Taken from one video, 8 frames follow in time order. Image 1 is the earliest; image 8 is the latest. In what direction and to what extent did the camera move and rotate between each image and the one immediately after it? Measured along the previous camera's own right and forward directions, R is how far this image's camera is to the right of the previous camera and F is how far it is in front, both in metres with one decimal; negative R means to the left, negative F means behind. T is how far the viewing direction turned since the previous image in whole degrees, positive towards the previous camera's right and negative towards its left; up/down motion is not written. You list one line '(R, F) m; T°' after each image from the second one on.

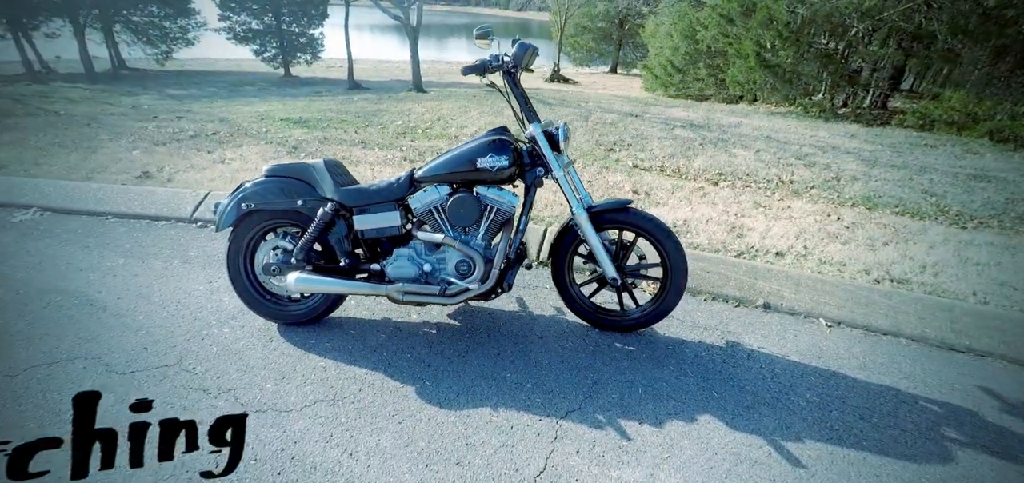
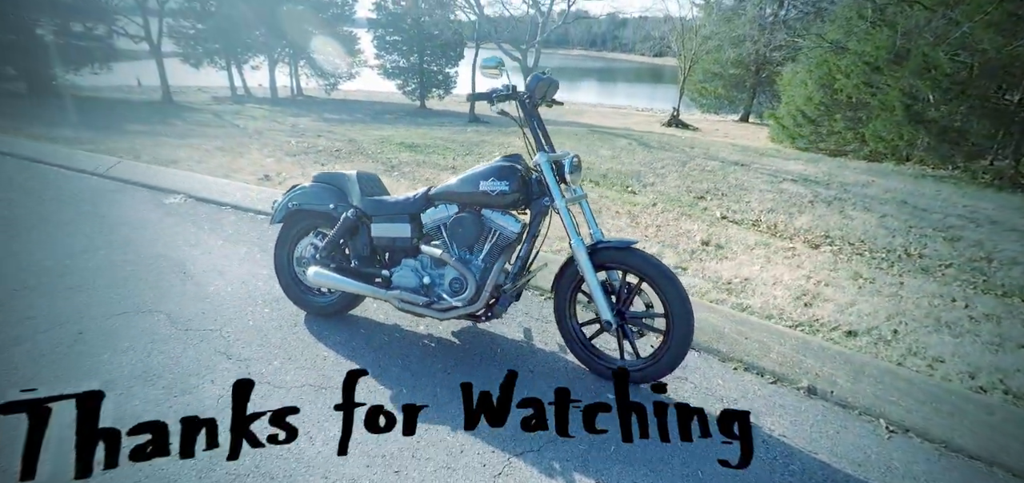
(+0.8, 0.0) m; -15°
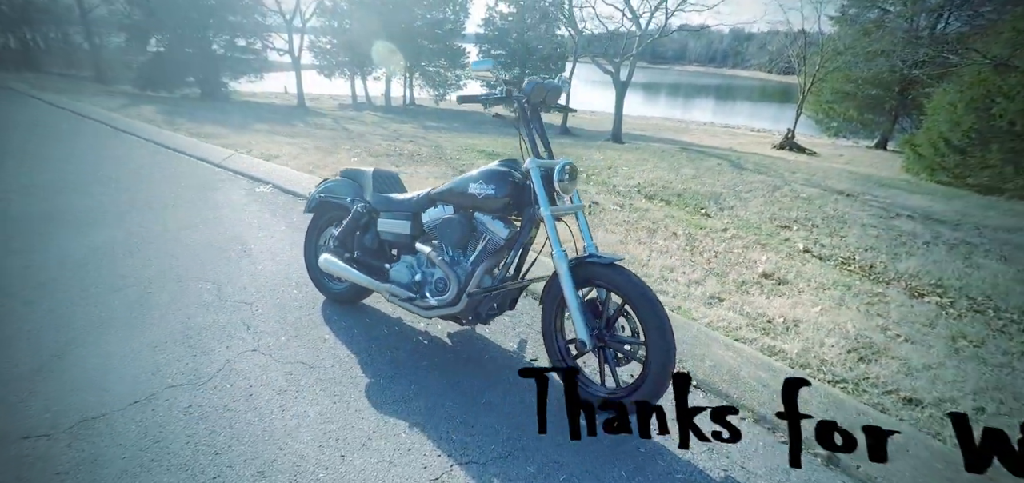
(+0.7, +0.1) m; -13°
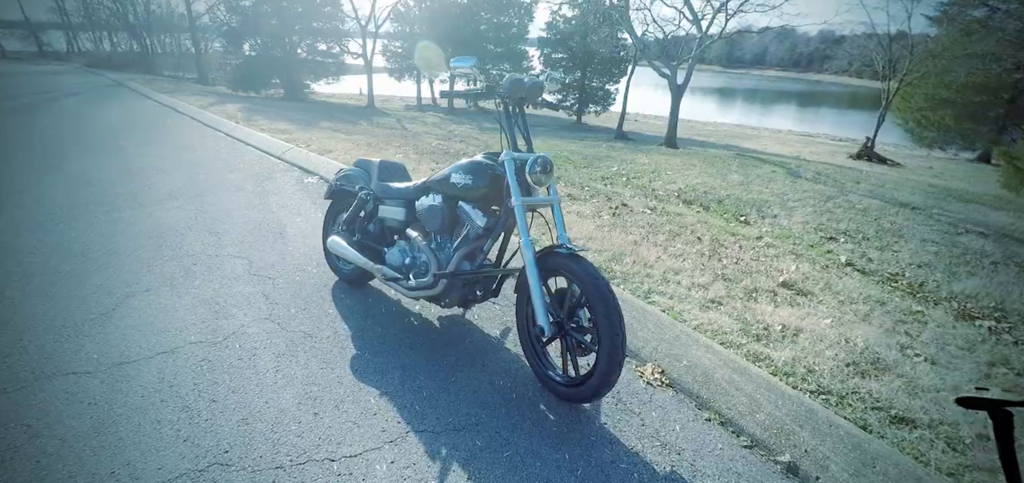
(+0.6, -0.1) m; -8°
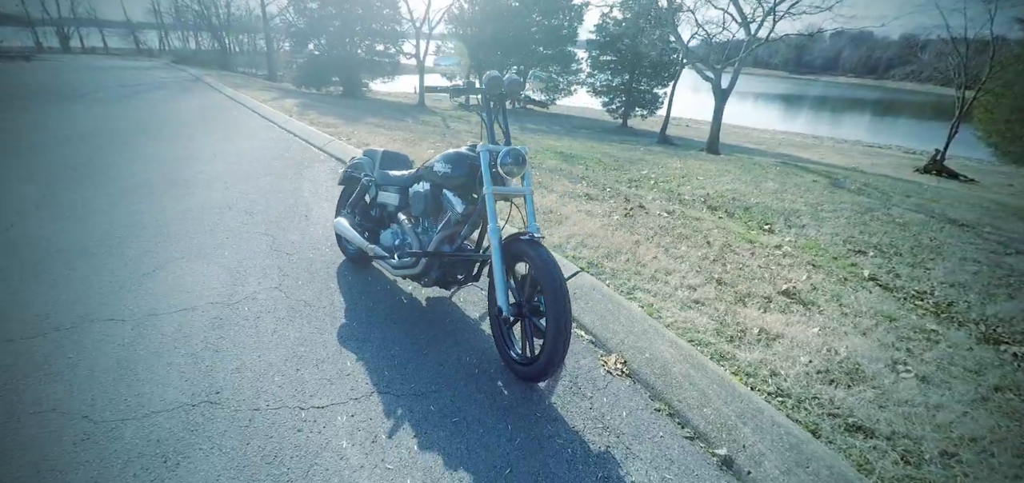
(+0.5, -0.1) m; -7°
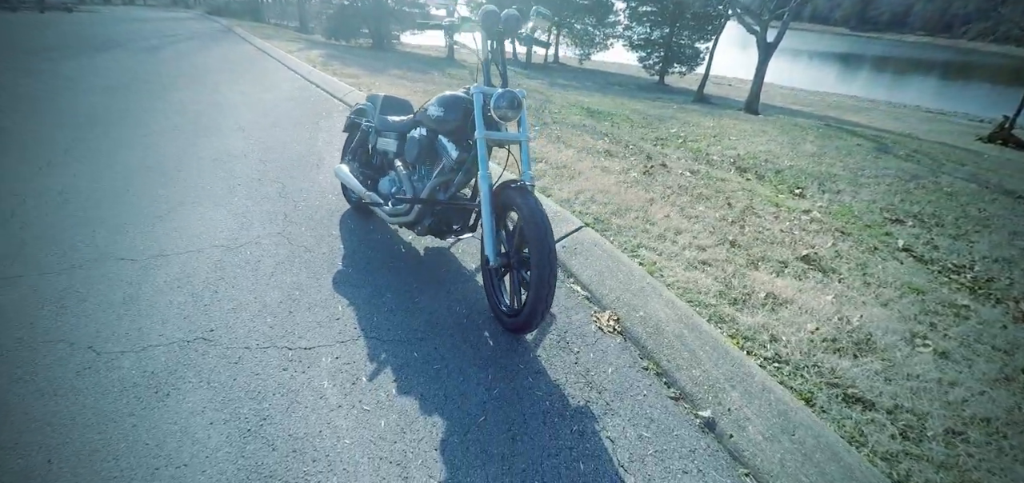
(+0.2, +0.1) m; -4°
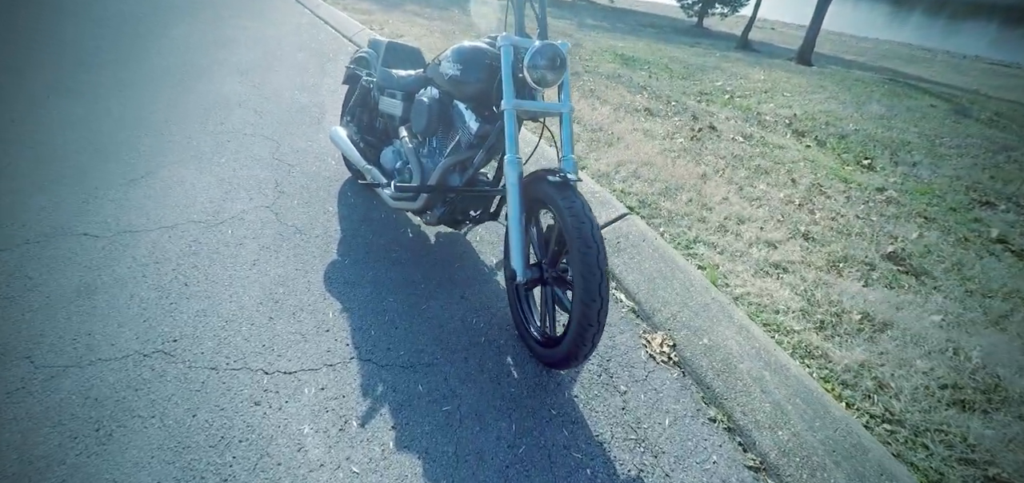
(-0.1, +0.7) m; -2°
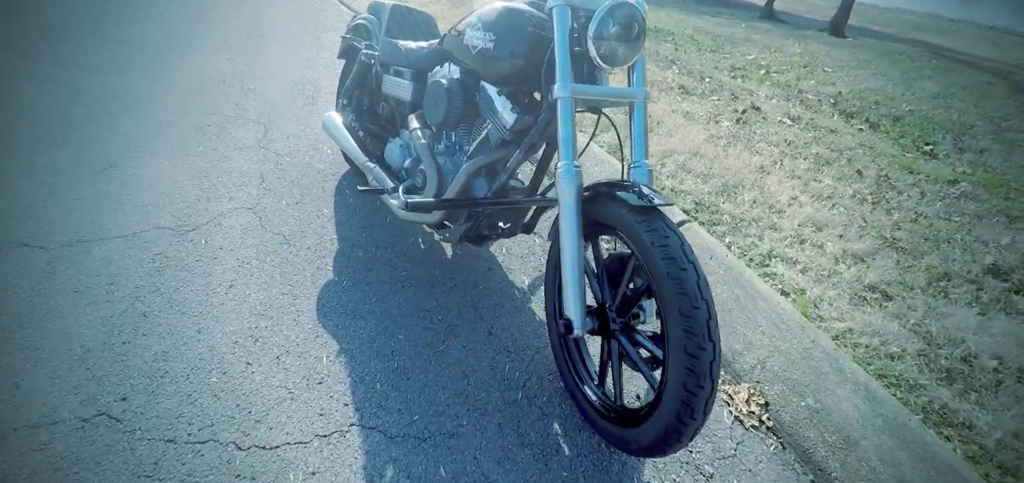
(-0.2, +0.6) m; 0°
